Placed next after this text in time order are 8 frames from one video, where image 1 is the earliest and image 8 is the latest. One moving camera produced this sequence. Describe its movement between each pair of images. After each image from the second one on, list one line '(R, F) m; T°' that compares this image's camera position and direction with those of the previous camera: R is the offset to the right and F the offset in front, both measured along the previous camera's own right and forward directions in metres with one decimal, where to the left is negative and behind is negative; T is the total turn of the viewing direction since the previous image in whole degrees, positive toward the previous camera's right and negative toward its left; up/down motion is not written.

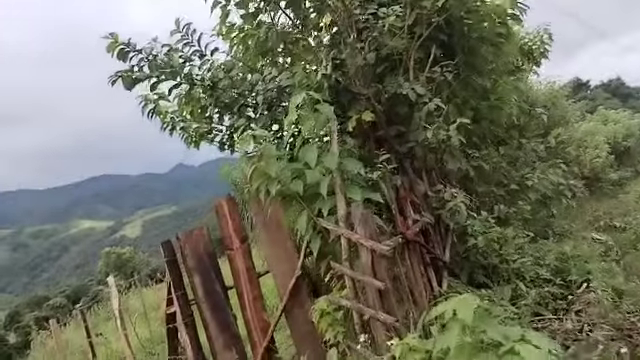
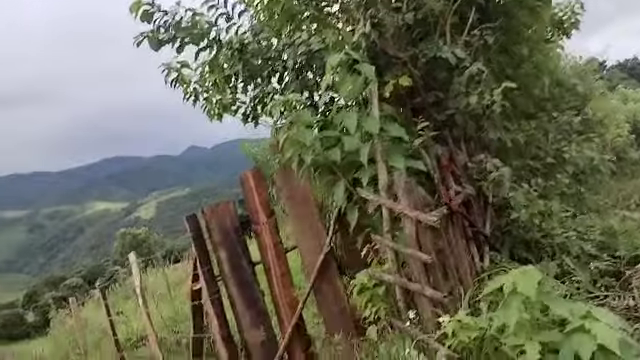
(-0.1, +0.2) m; -1°
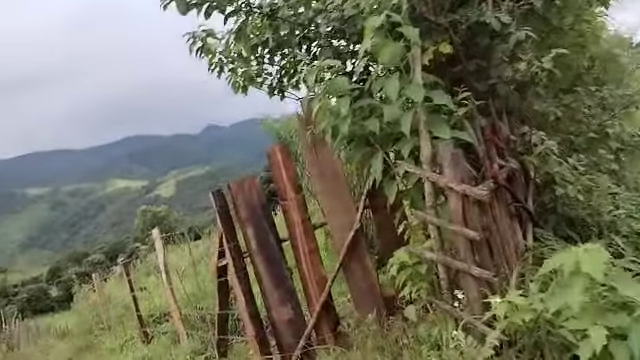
(-0.1, +0.2) m; -2°
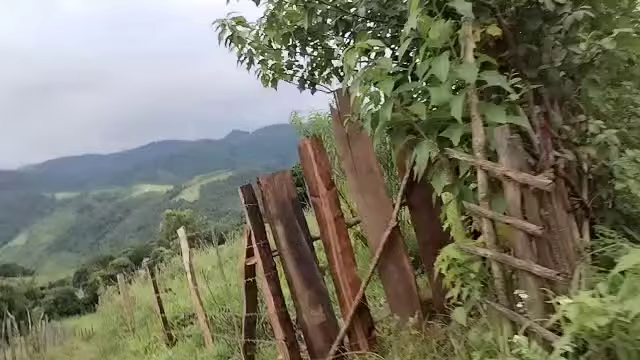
(-0.1, +0.2) m; -2°
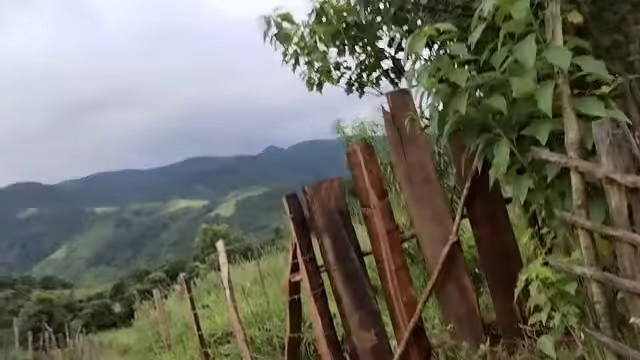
(-0.1, +0.3) m; -3°
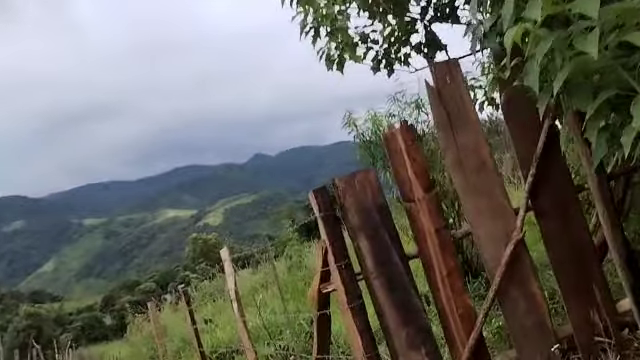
(-0.2, +0.6) m; +1°
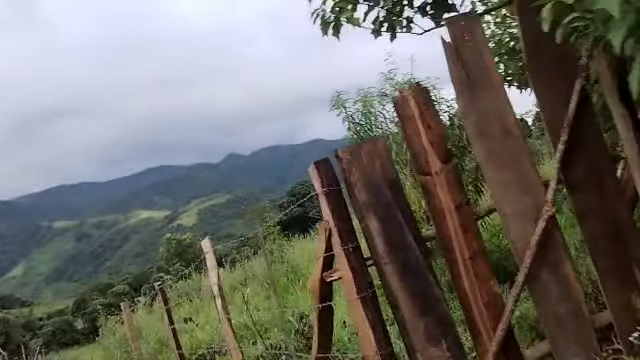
(-0.1, +0.4) m; +3°
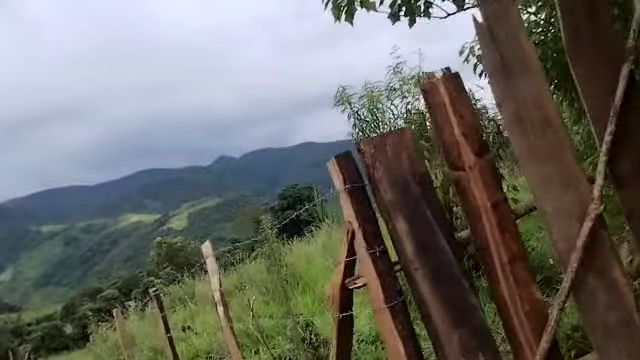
(-0.1, +0.3) m; +1°
